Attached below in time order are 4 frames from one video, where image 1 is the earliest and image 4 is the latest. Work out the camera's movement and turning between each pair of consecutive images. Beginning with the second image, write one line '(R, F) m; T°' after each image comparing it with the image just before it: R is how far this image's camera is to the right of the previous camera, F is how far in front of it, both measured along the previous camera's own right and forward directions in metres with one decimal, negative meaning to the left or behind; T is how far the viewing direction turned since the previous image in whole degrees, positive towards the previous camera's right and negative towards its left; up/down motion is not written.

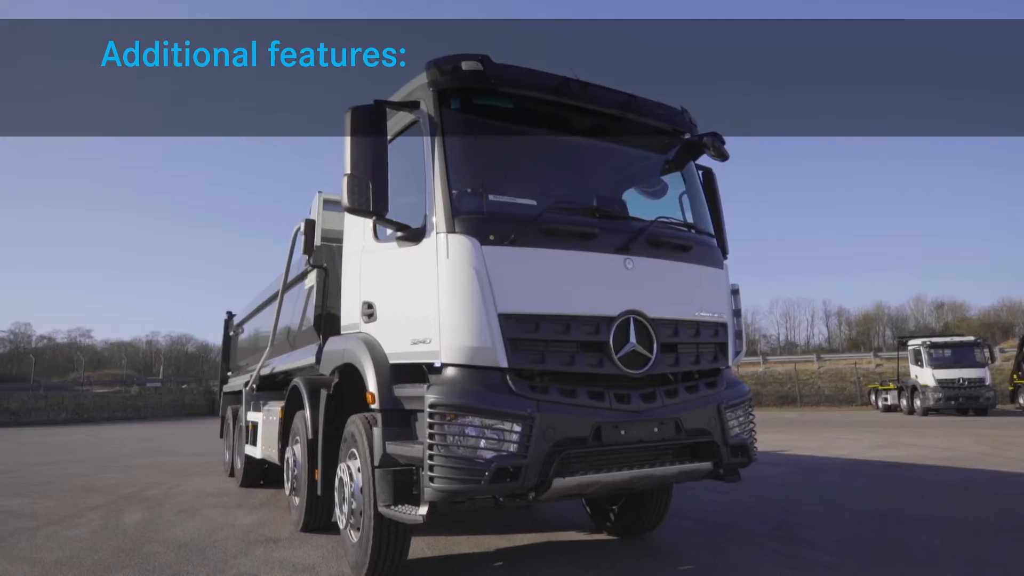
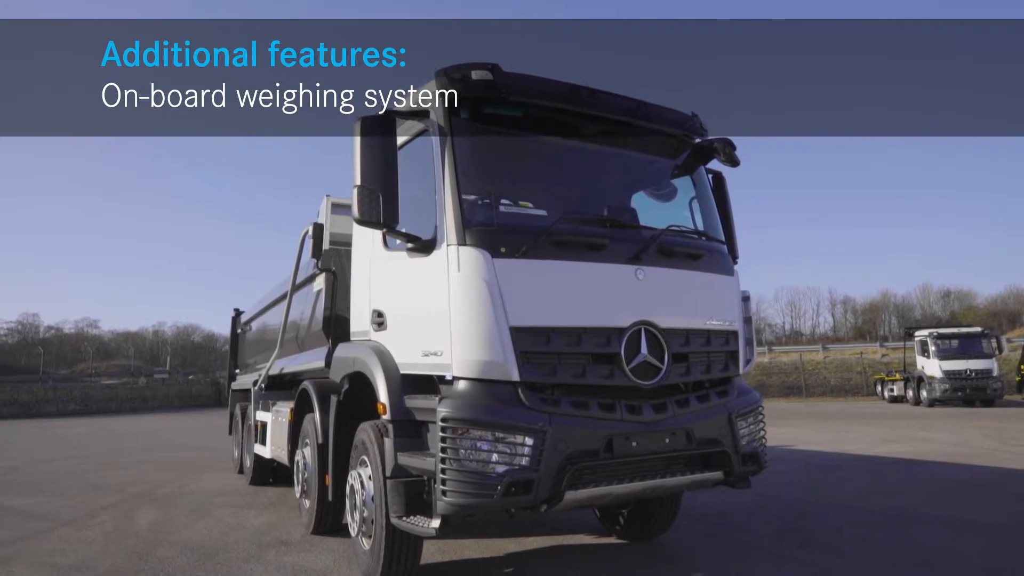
(0.0, 0.0) m; 0°
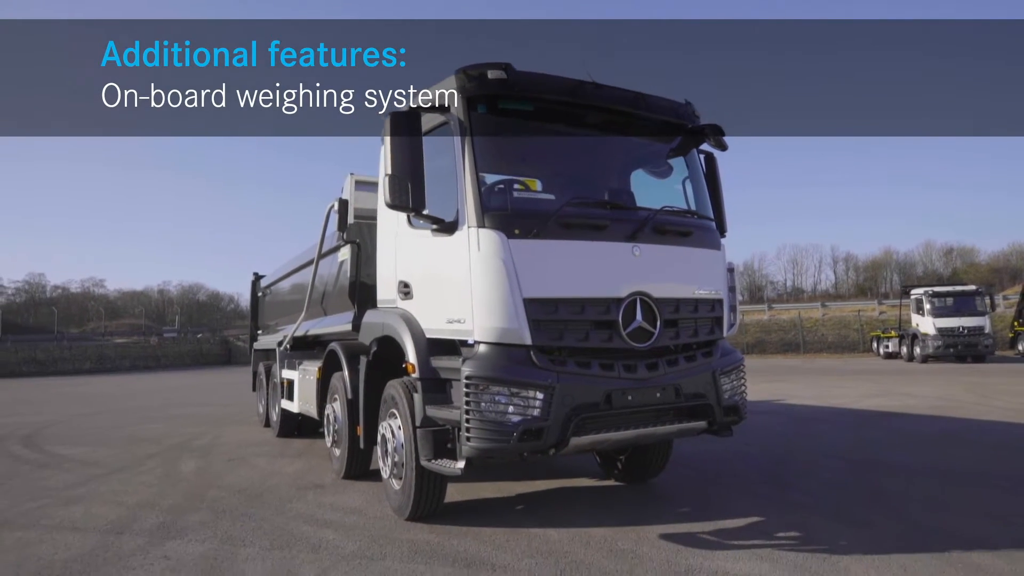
(-0.1, -0.6) m; 0°
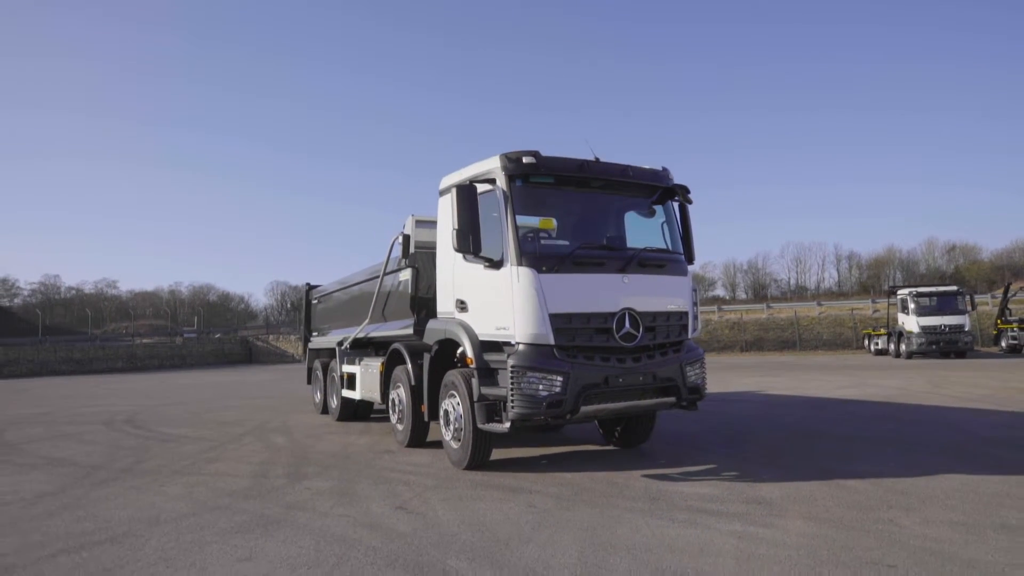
(-0.2, -2.3) m; 0°
